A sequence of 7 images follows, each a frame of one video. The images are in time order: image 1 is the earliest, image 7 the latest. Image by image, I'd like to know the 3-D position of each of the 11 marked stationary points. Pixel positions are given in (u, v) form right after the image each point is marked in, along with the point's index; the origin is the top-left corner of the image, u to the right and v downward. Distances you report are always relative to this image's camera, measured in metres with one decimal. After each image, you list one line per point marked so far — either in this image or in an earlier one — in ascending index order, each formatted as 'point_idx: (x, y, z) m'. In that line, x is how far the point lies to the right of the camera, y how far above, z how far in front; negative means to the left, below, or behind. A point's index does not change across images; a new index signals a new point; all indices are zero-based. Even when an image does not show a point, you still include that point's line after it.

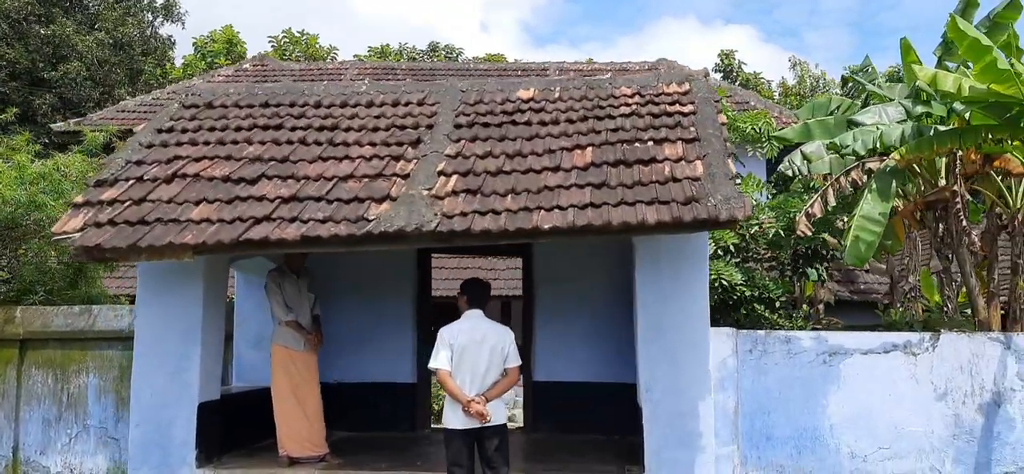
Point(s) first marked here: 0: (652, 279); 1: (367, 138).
0: (+0.8, -0.2, +5.0) m
1: (-0.9, +0.6, +5.5) m
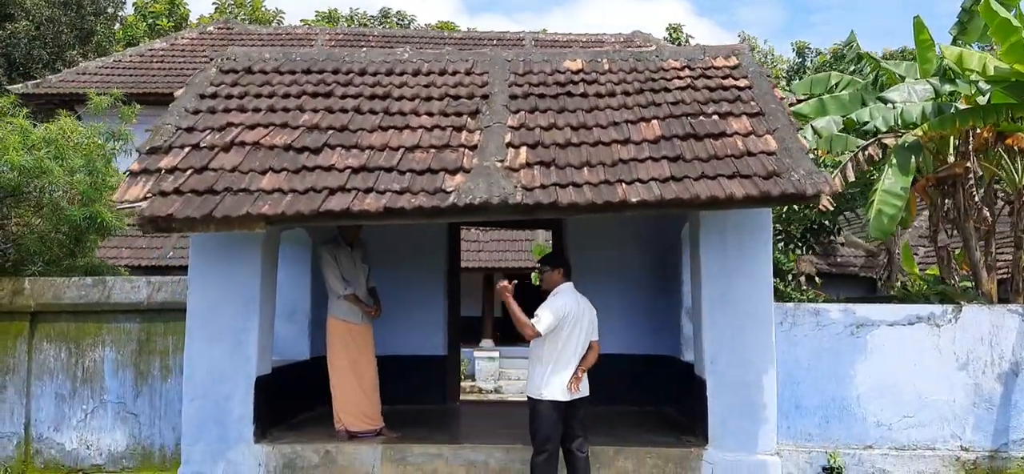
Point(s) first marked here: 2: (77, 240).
0: (+1.2, -0.1, +5.1) m
1: (-0.5, +0.8, +5.4) m
2: (-3.8, 0.0, +7.2) m
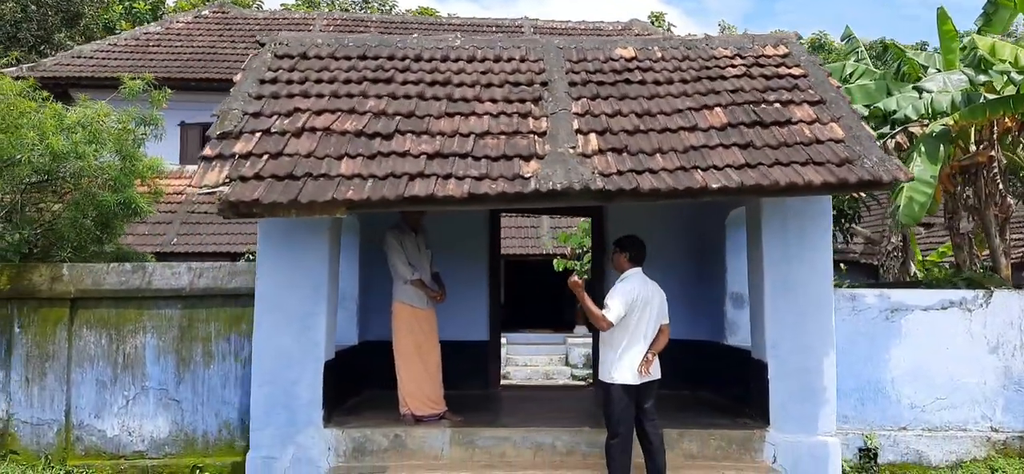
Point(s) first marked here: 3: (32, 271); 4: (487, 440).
0: (+1.6, 0.0, +5.2) m
1: (-0.2, +0.9, +5.4) m
2: (-3.5, +0.1, +7.1) m
3: (-3.6, -0.3, +6.6) m
4: (-0.1, -1.2, +5.1) m
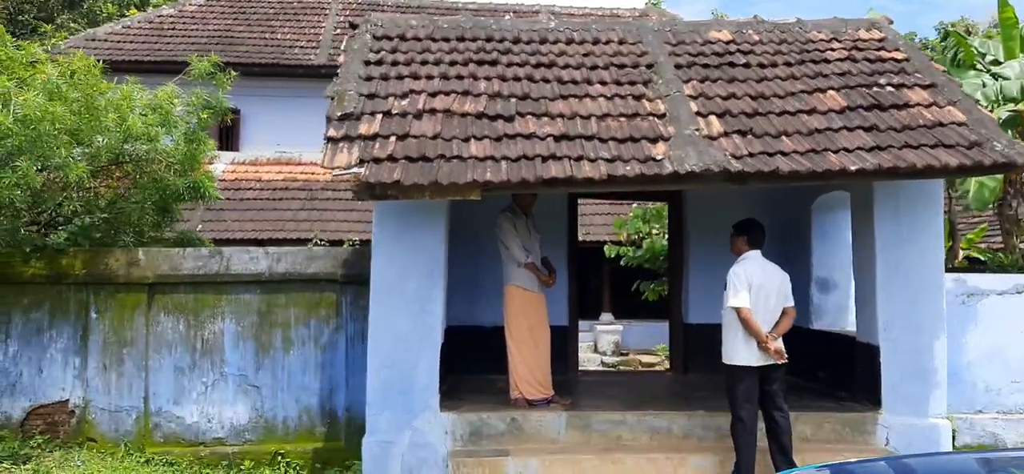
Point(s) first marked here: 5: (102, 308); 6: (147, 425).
0: (+2.2, +0.1, +5.2) m
1: (+0.5, +1.0, +5.3) m
2: (-2.9, +0.2, +7.0) m
3: (-3.0, -0.1, +6.5) m
4: (+0.5, -1.1, +5.1) m
5: (-3.0, -0.5, +6.5) m
6: (-2.7, -1.4, +6.5) m
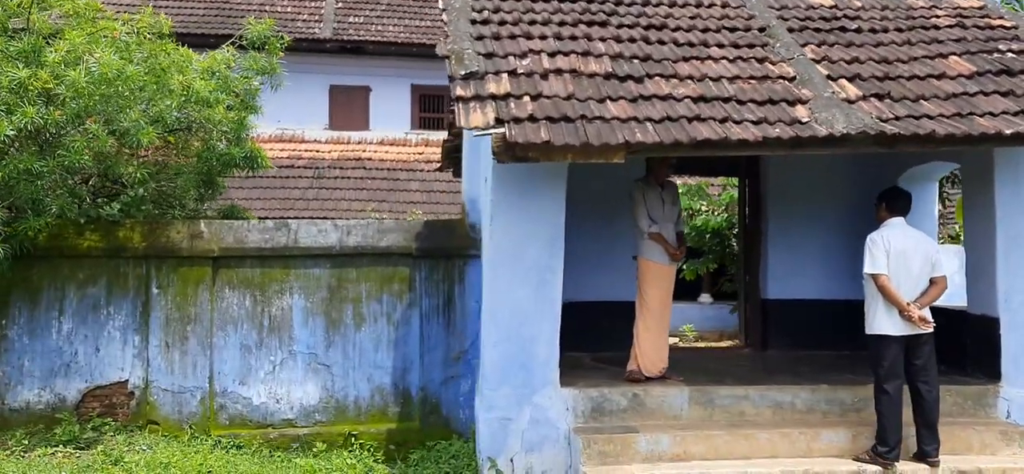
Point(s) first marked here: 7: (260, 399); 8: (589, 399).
0: (+2.9, +0.3, +5.1) m
1: (+1.2, +1.2, +5.1) m
2: (-2.3, +0.4, +6.6) m
3: (-2.4, +0.1, +6.1) m
4: (+1.2, -0.9, +4.9) m
5: (-2.4, -0.3, +6.1) m
6: (-2.1, -1.2, +6.2) m
7: (-1.8, -1.1, +6.2) m
8: (+0.4, -0.9, +4.8) m
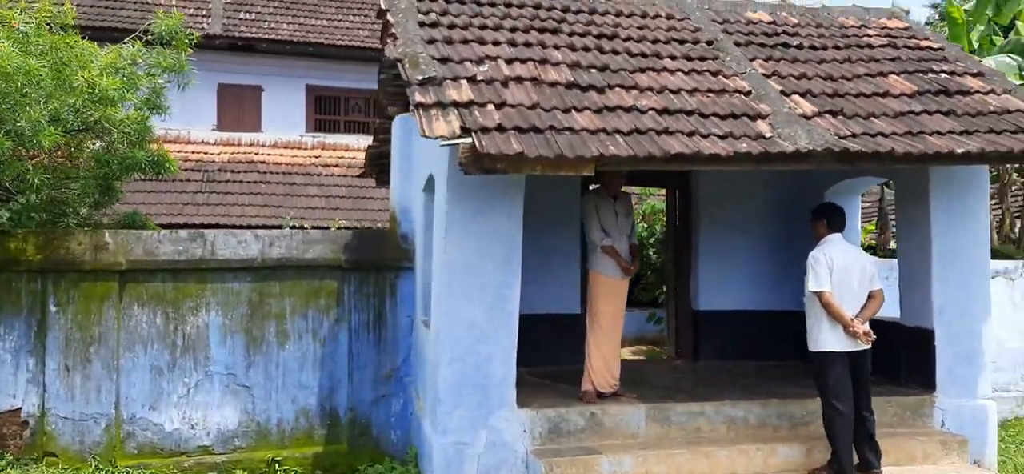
0: (+2.6, +0.2, +5.3) m
1: (+0.9, +1.1, +5.1) m
2: (-2.8, +0.4, +6.0) m
3: (-2.8, 0.0, +5.5) m
4: (+0.9, -1.0, +4.8) m
5: (-2.8, -0.4, +5.5) m
6: (-2.5, -1.3, +5.6) m
7: (-2.2, -1.2, +5.7) m
8: (+0.2, -1.0, +4.6) m
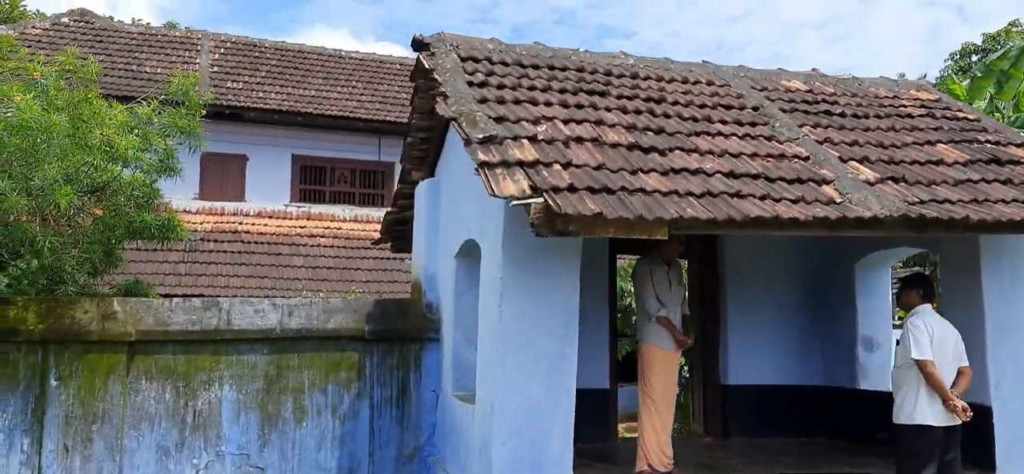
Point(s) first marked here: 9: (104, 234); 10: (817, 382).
0: (+2.8, -0.2, +5.1) m
1: (+1.1, +0.7, +4.9) m
2: (-2.6, -0.1, +5.7) m
3: (-2.6, -0.4, +5.1) m
4: (+1.2, -1.3, +4.5) m
5: (-2.6, -0.8, +5.1) m
6: (-2.3, -1.7, +5.1) m
7: (-2.0, -1.6, +5.2) m
8: (+0.4, -1.3, +4.3) m
9: (-2.5, 0.0, +5.5) m
10: (+2.3, -1.1, +6.6) m
